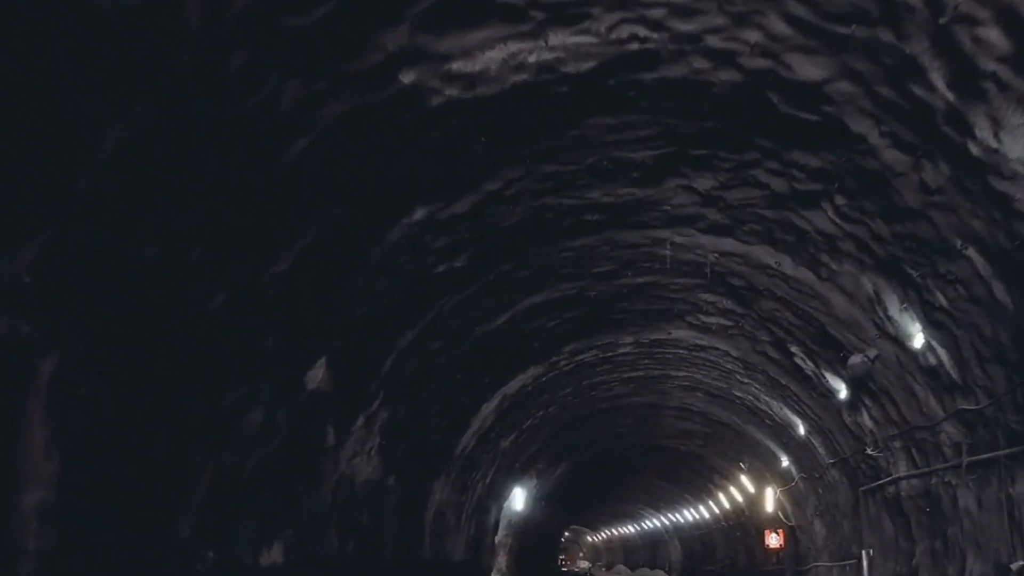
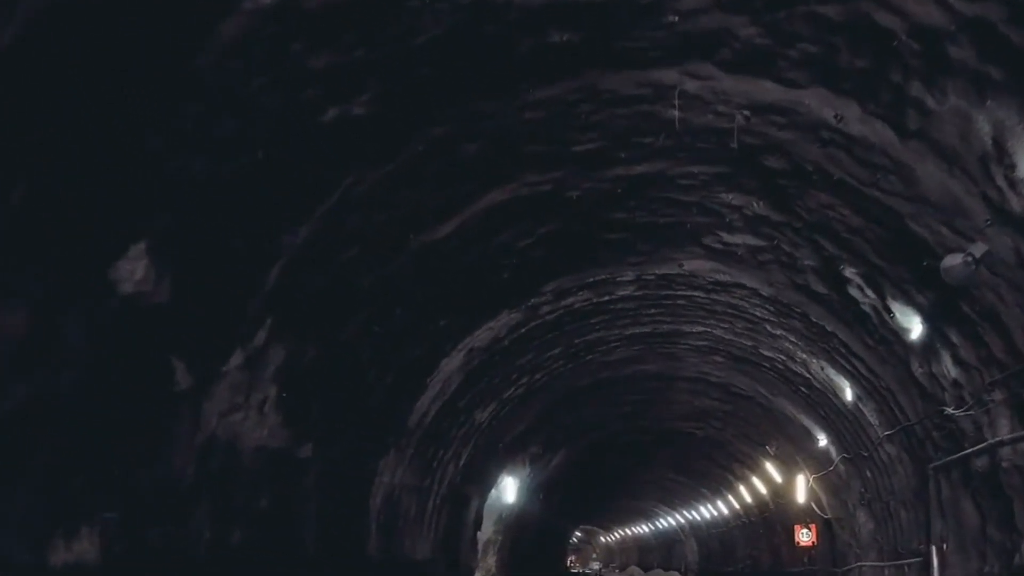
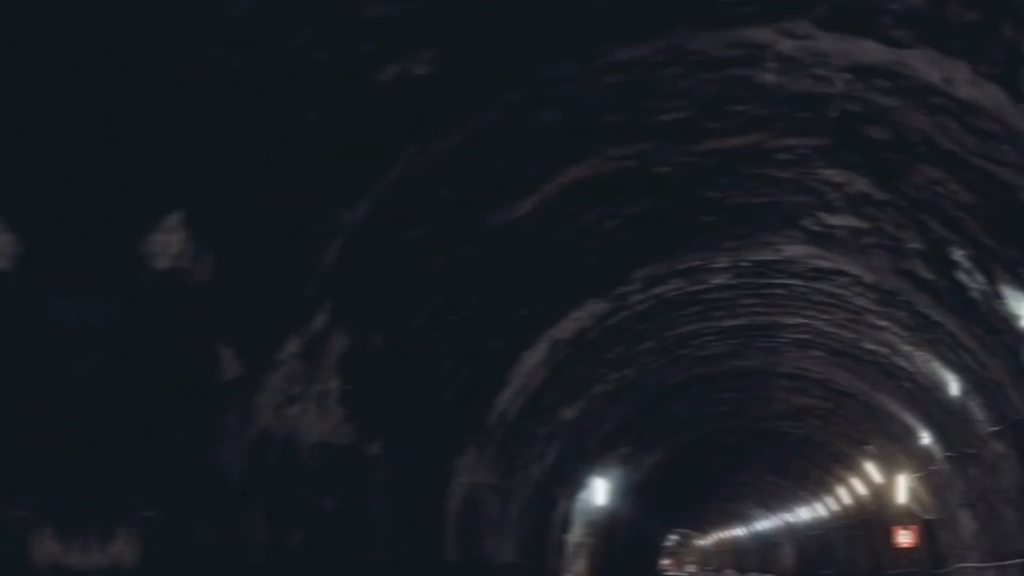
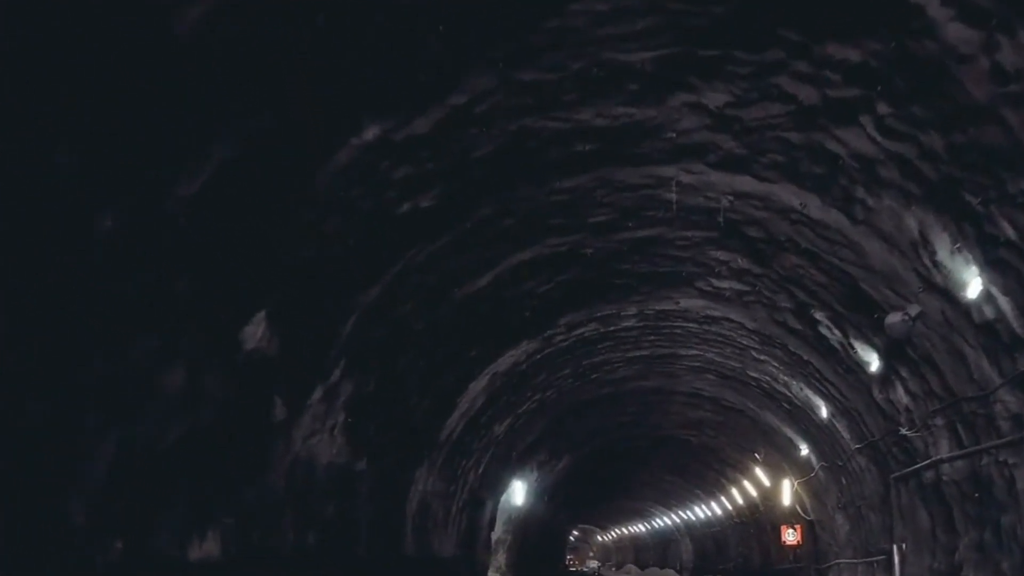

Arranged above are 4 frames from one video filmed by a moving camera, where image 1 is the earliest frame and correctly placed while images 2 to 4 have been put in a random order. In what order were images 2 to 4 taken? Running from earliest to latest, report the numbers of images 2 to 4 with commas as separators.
4, 2, 3
